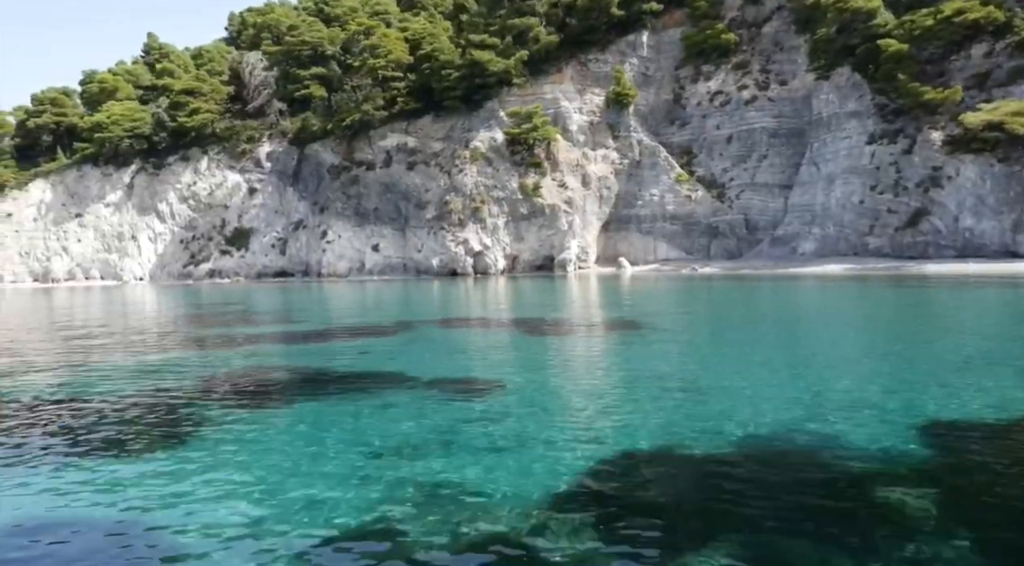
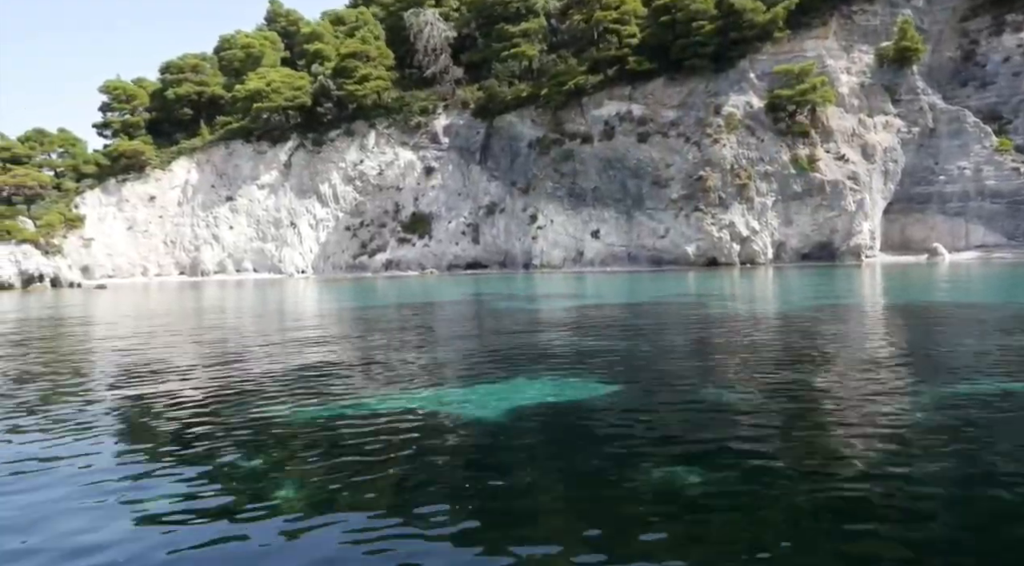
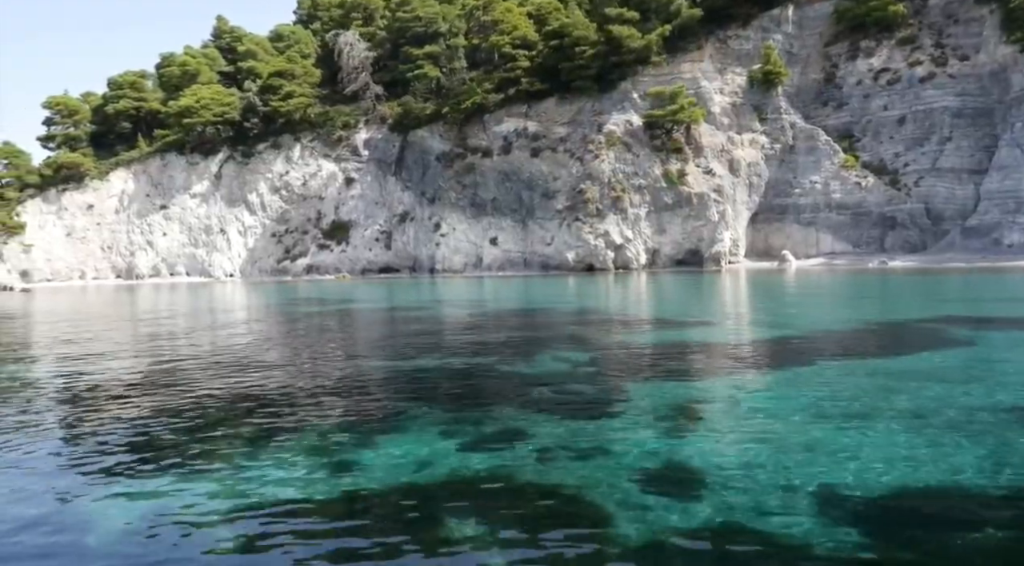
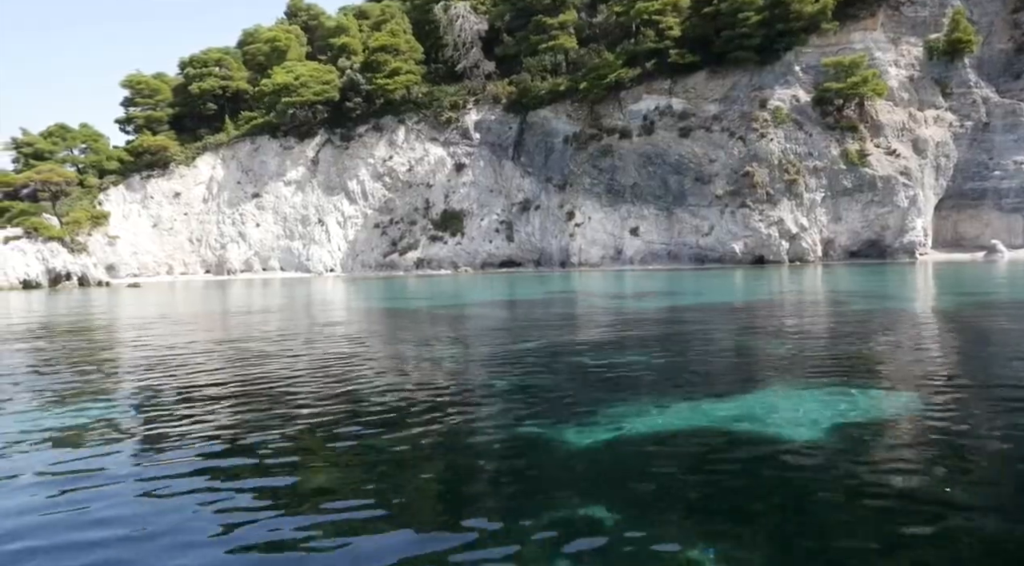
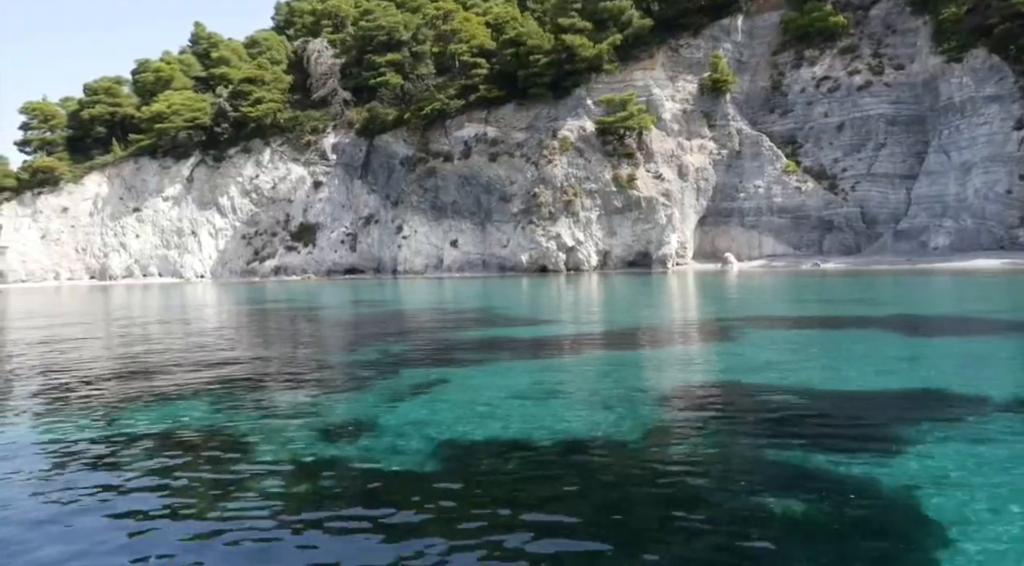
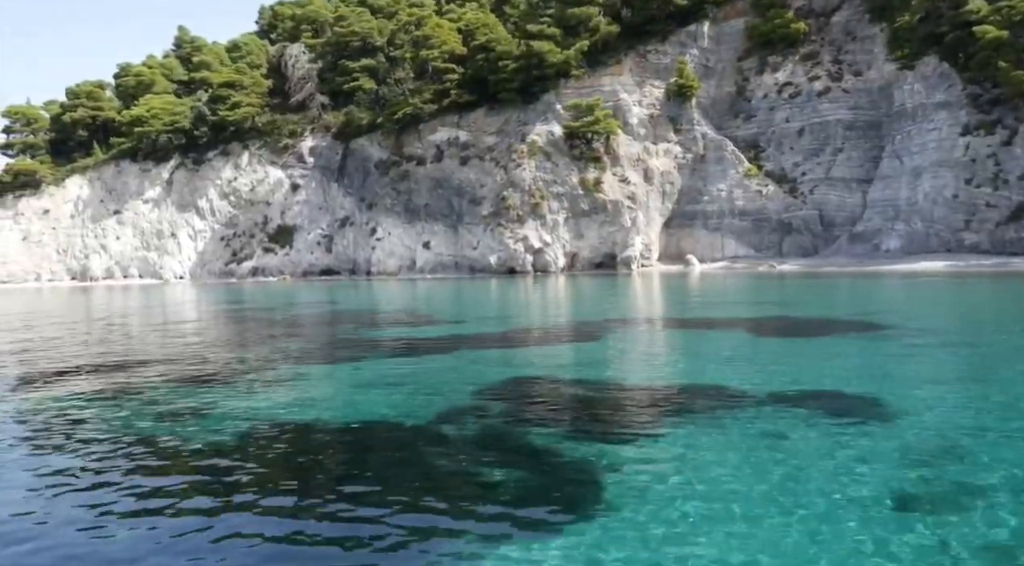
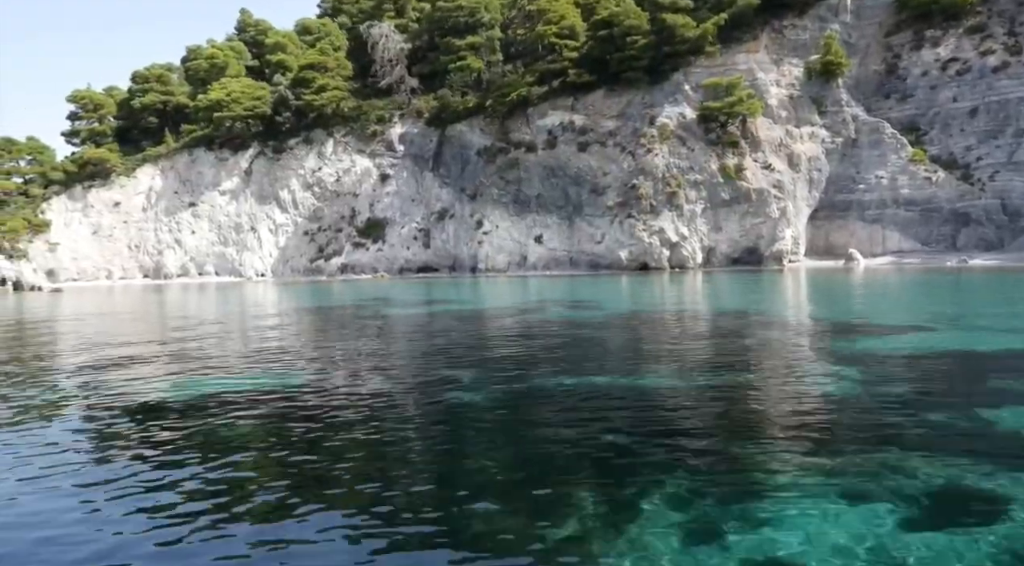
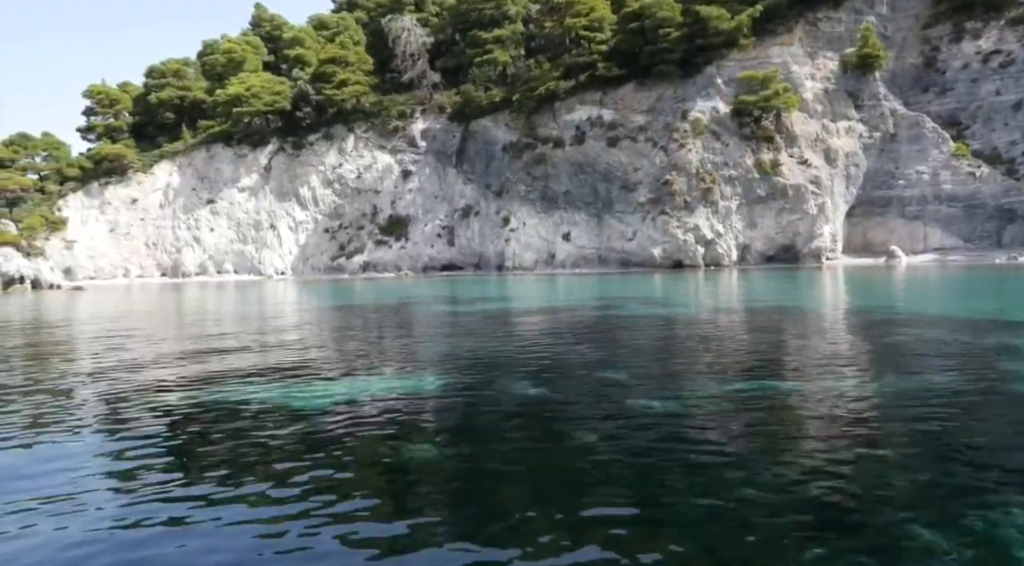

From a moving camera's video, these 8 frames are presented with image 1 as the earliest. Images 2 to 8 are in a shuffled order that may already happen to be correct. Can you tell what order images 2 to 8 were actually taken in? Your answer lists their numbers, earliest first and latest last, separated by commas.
6, 5, 3, 7, 8, 2, 4
